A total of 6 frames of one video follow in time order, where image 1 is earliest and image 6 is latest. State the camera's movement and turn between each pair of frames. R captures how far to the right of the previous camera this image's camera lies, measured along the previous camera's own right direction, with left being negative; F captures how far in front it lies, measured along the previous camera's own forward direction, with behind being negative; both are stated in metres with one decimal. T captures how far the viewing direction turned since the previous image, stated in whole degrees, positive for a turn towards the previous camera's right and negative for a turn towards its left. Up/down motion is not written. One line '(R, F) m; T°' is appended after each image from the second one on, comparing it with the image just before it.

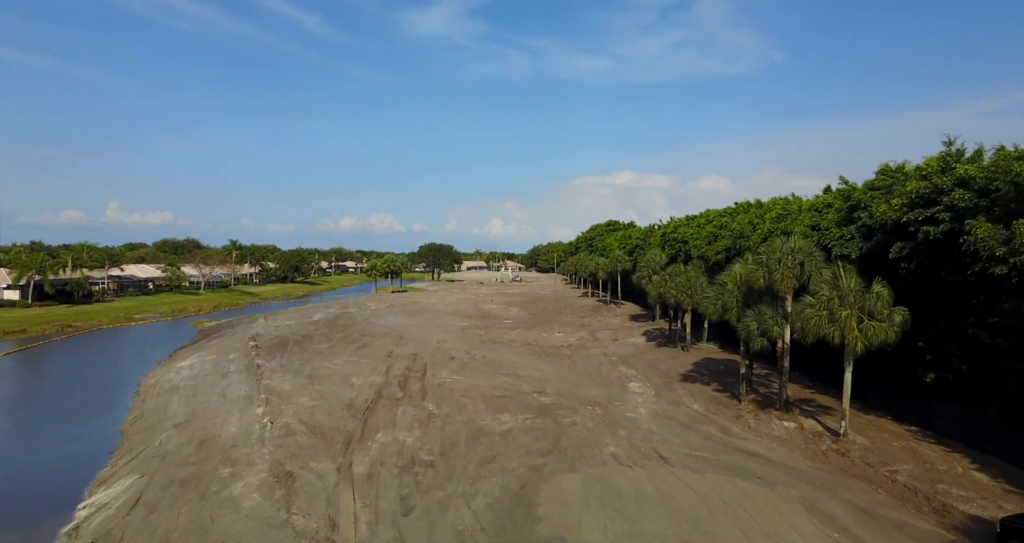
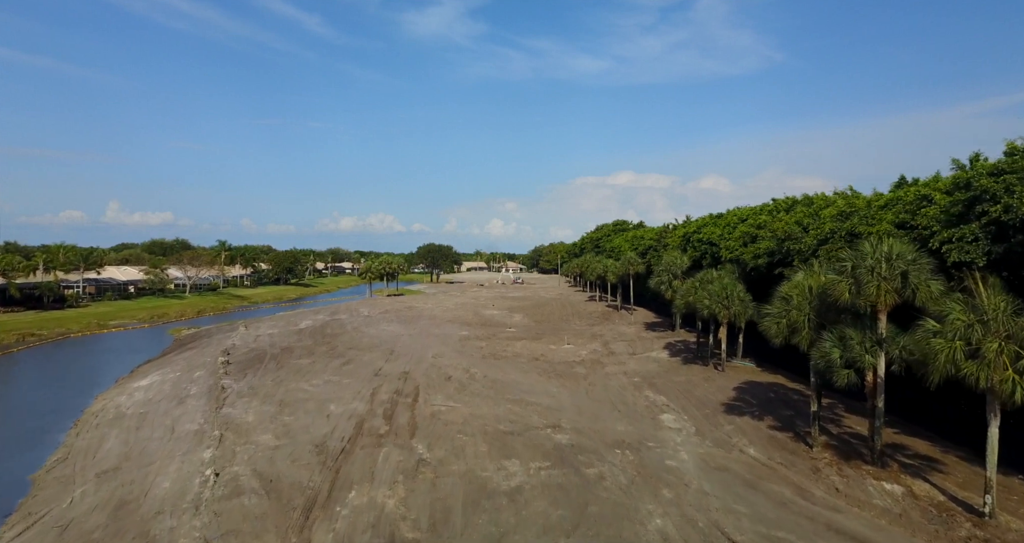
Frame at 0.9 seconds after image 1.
(-0.4, +4.4) m; 0°
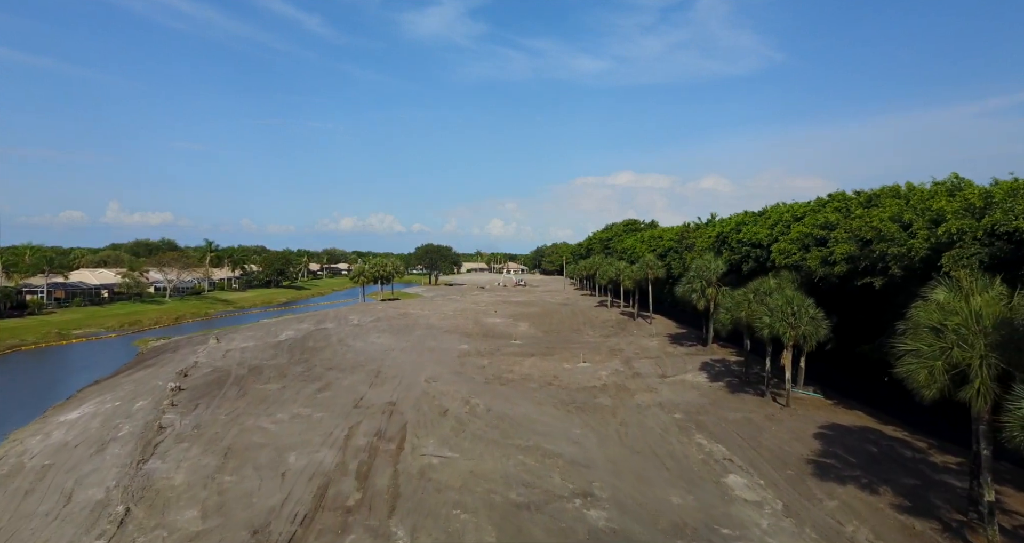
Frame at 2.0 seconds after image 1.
(-0.5, +5.5) m; 0°
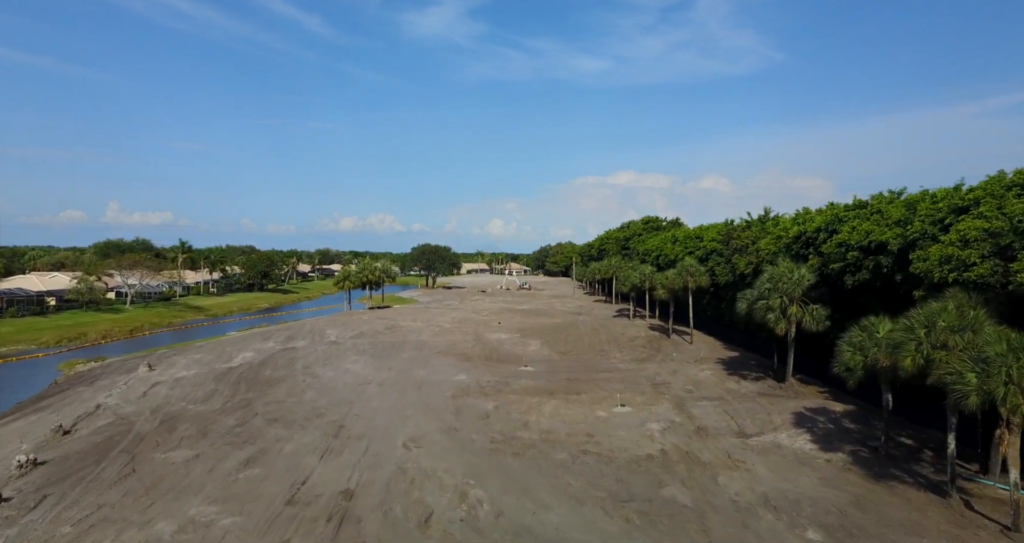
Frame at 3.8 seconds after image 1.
(-0.7, +9.0) m; 0°
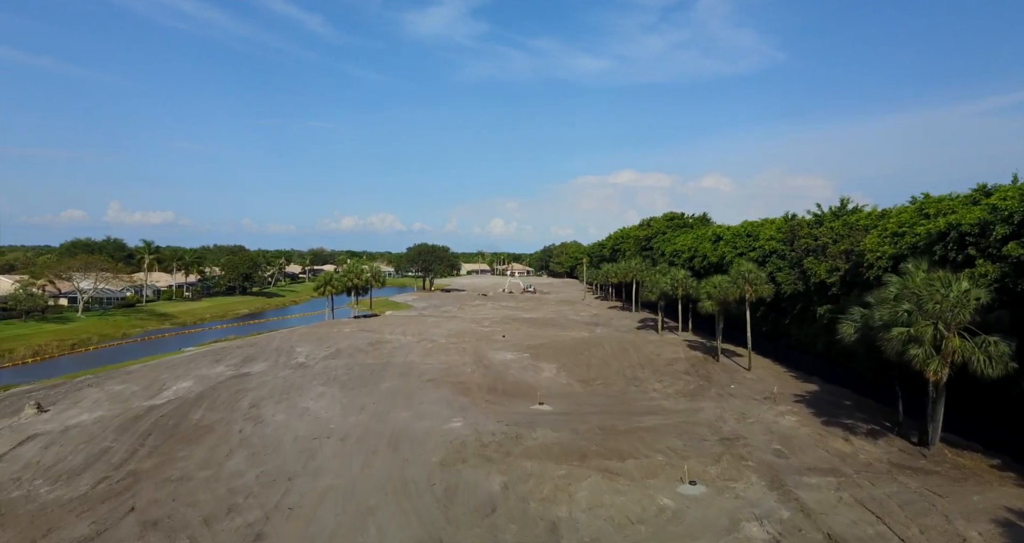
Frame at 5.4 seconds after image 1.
(-0.6, +8.6) m; 0°
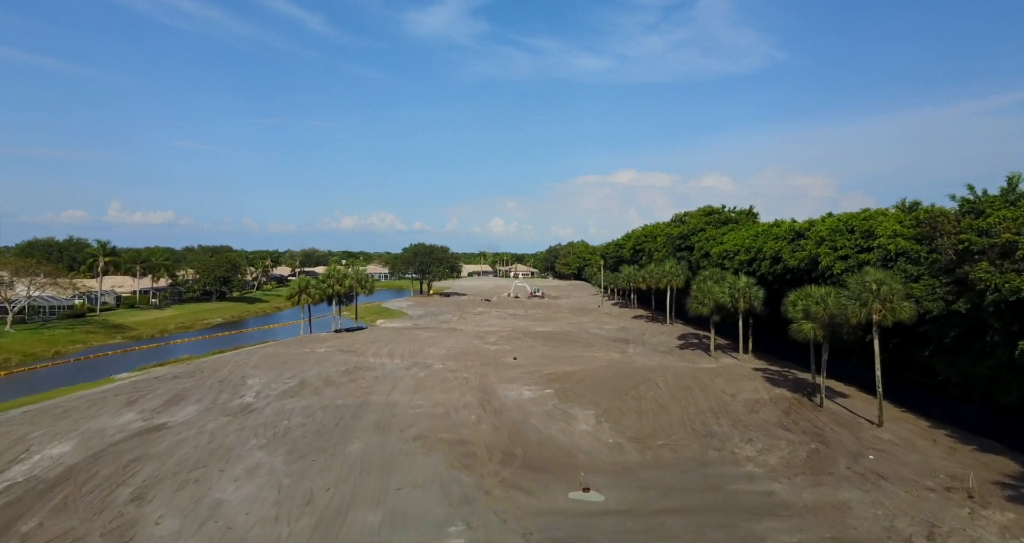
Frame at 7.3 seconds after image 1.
(-1.2, +9.9) m; 0°
